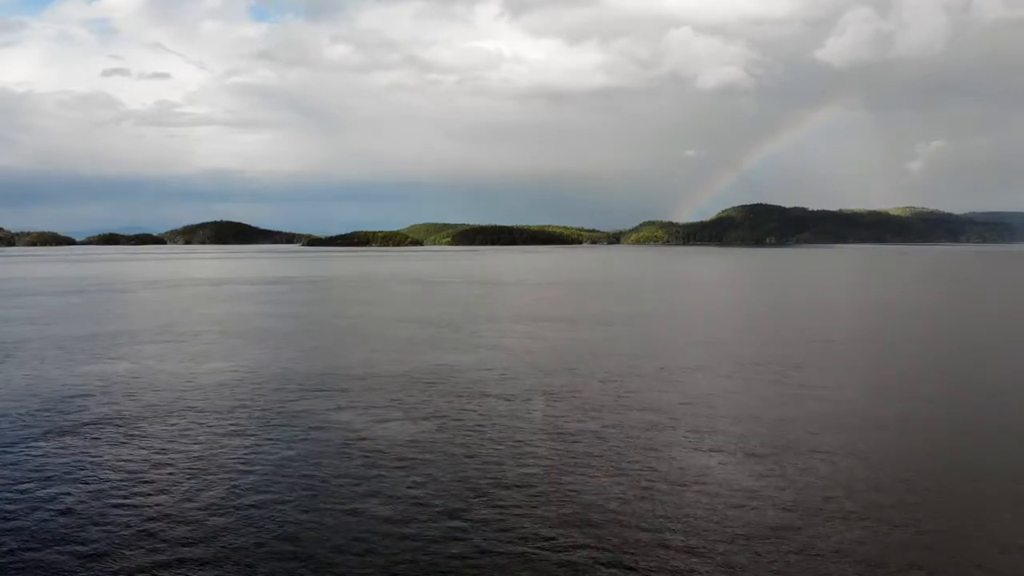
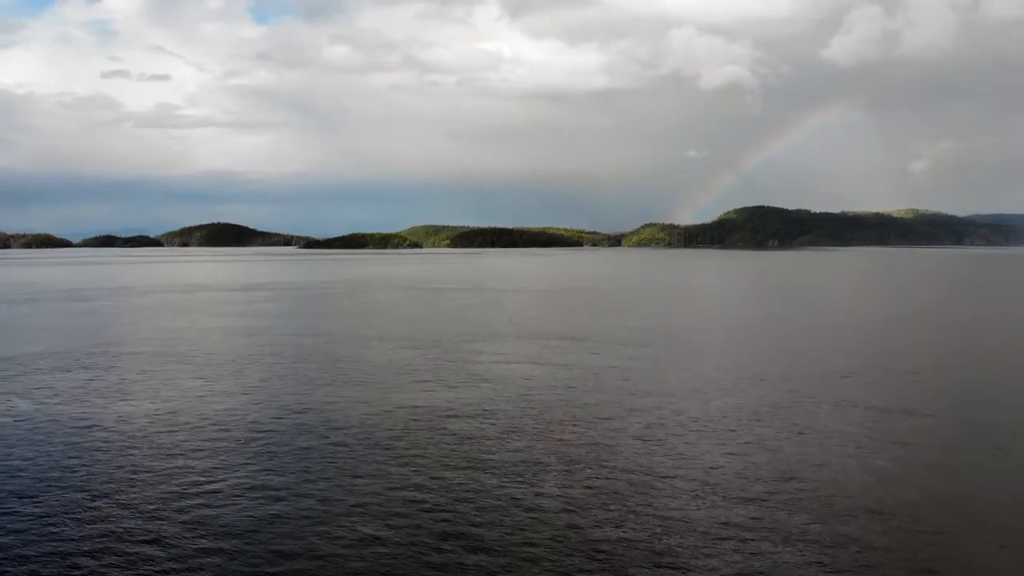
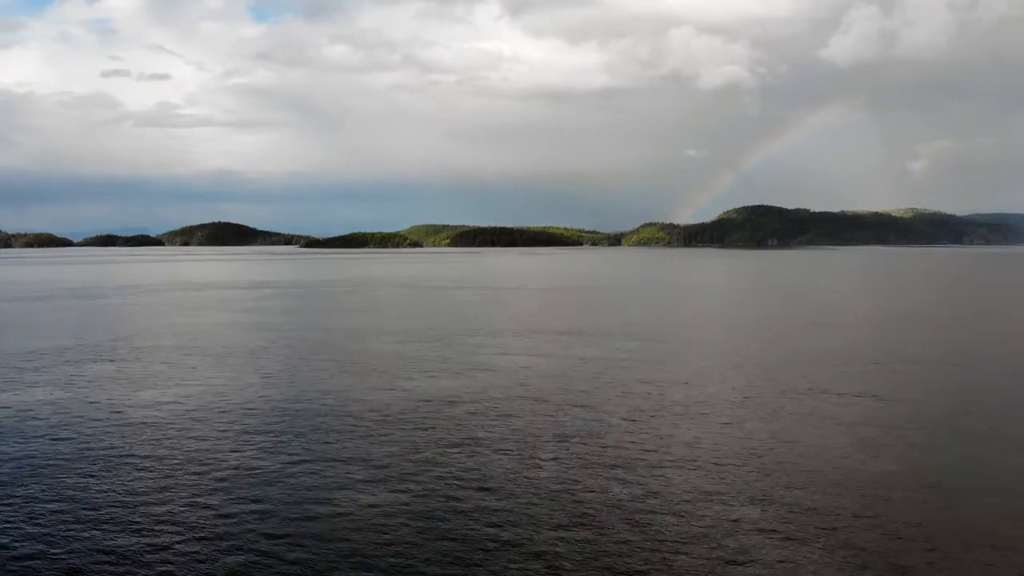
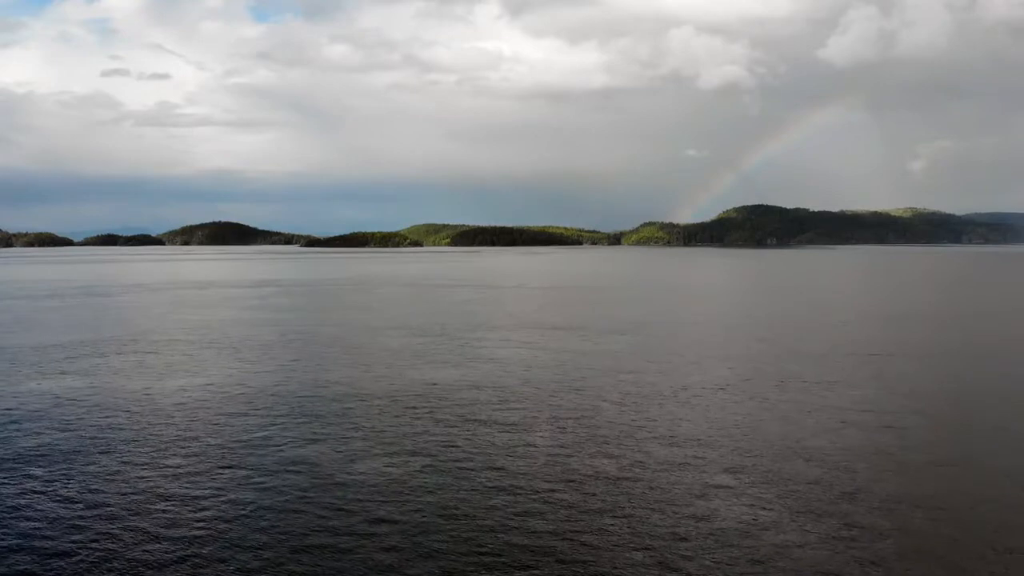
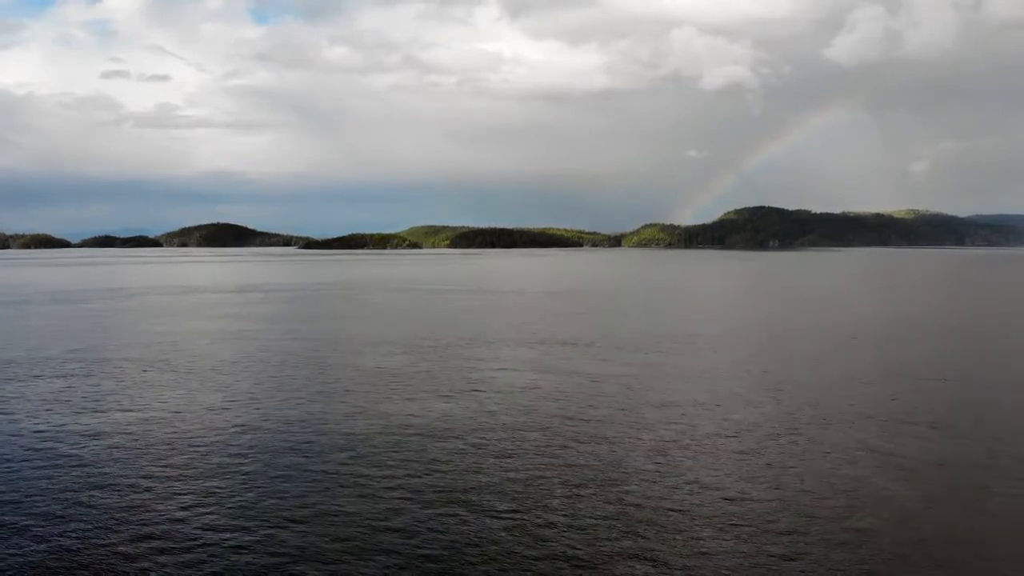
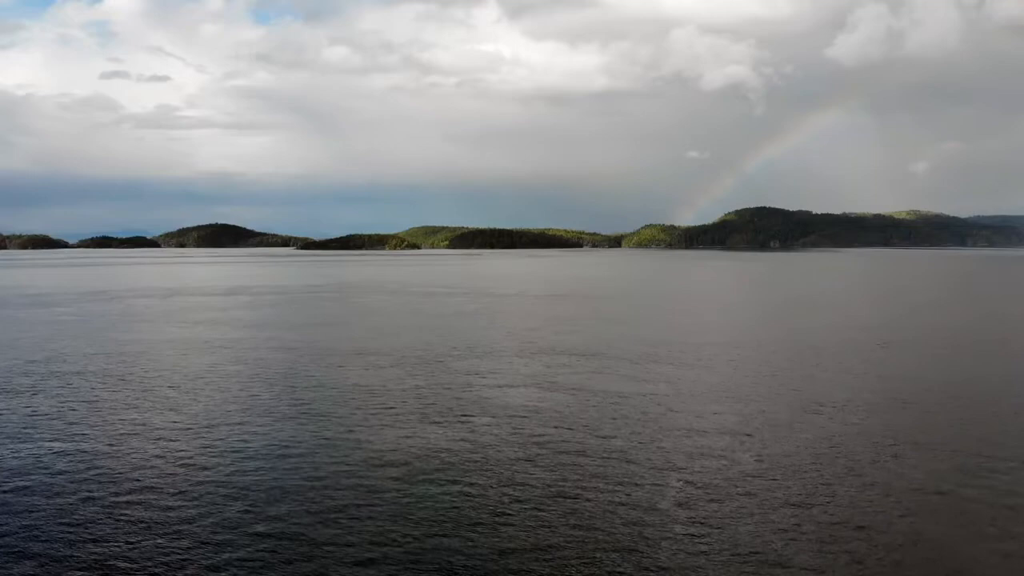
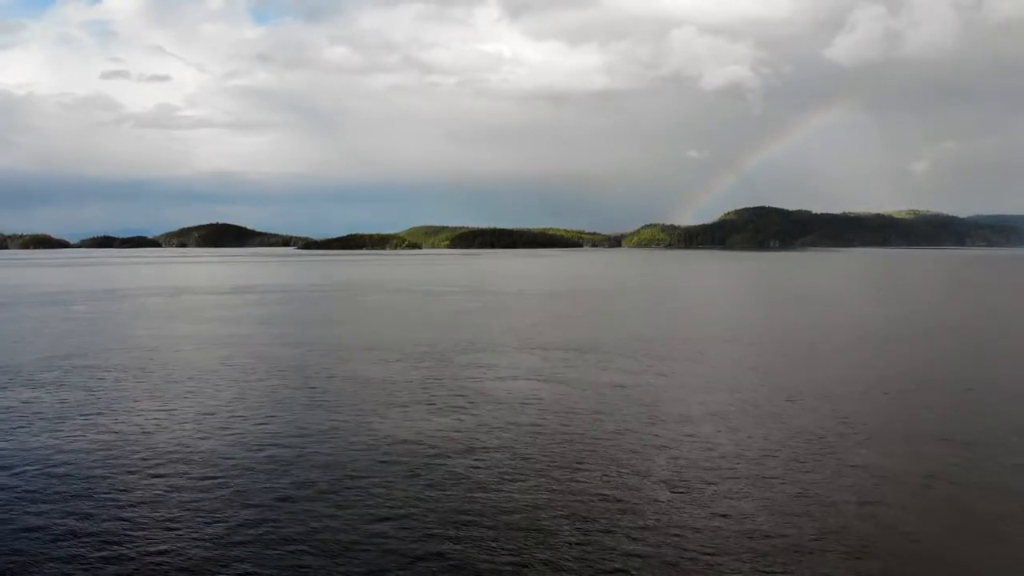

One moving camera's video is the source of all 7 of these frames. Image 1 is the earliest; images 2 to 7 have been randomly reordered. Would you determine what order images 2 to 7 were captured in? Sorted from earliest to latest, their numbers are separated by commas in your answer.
4, 3, 2, 5, 7, 6
